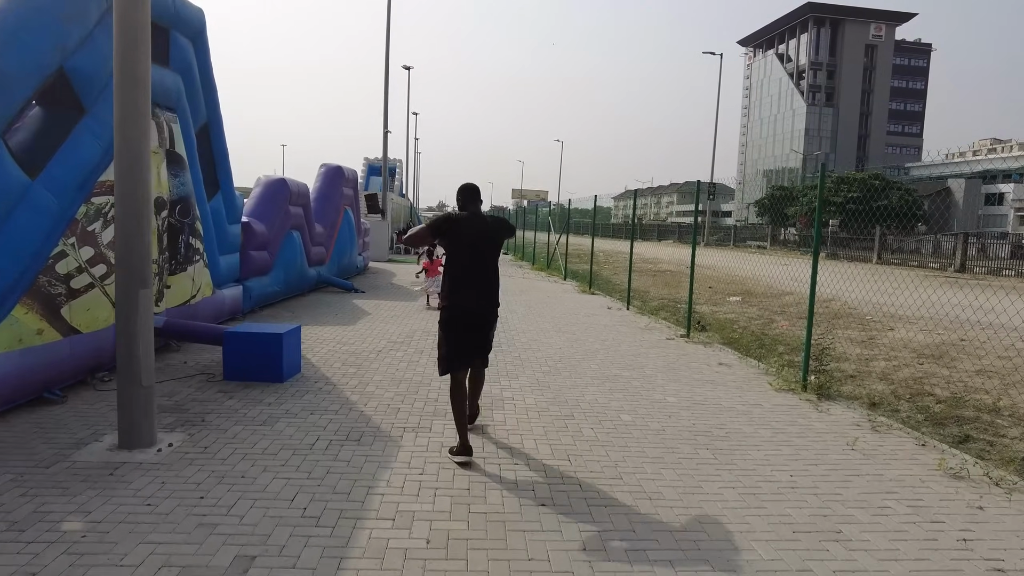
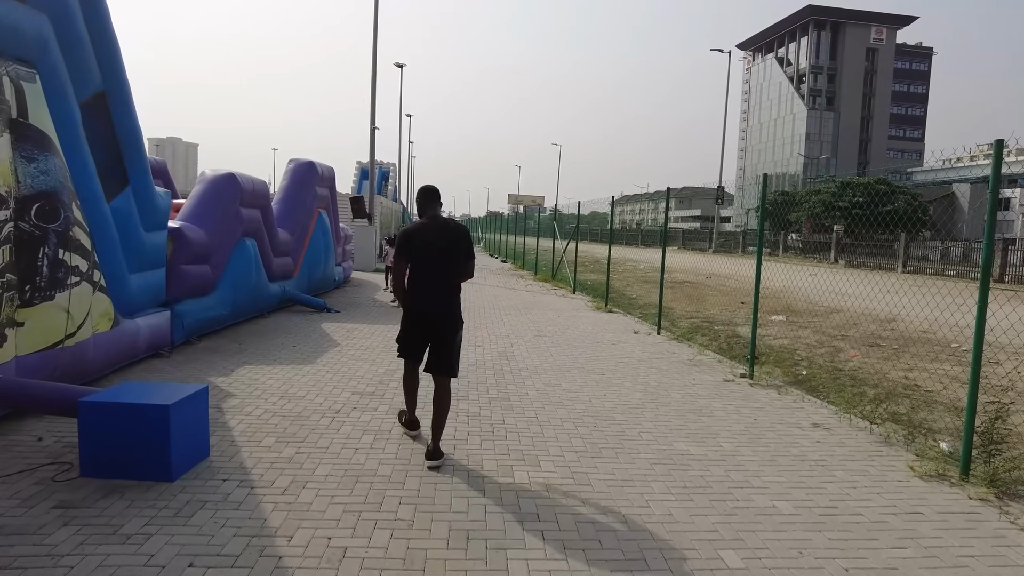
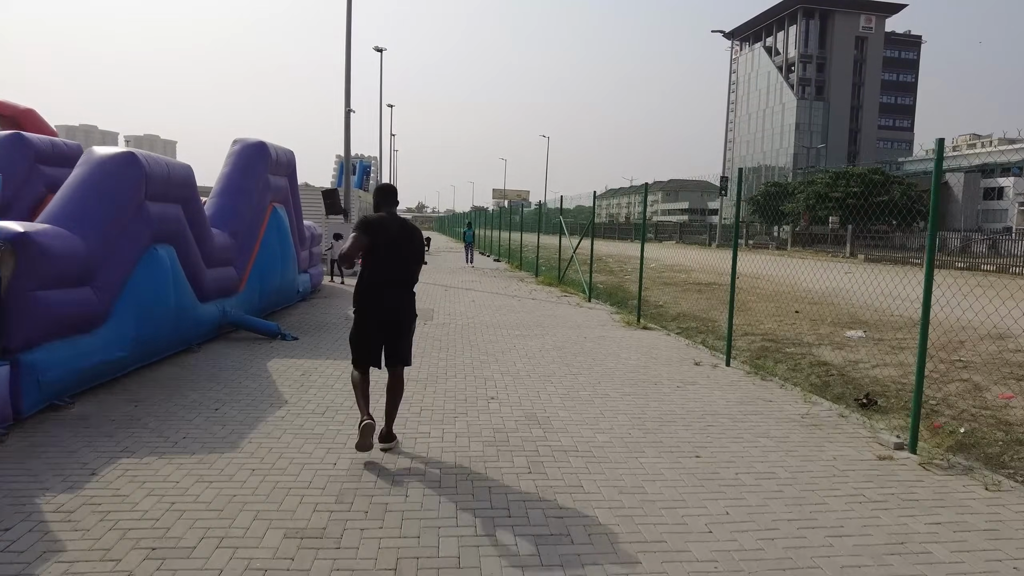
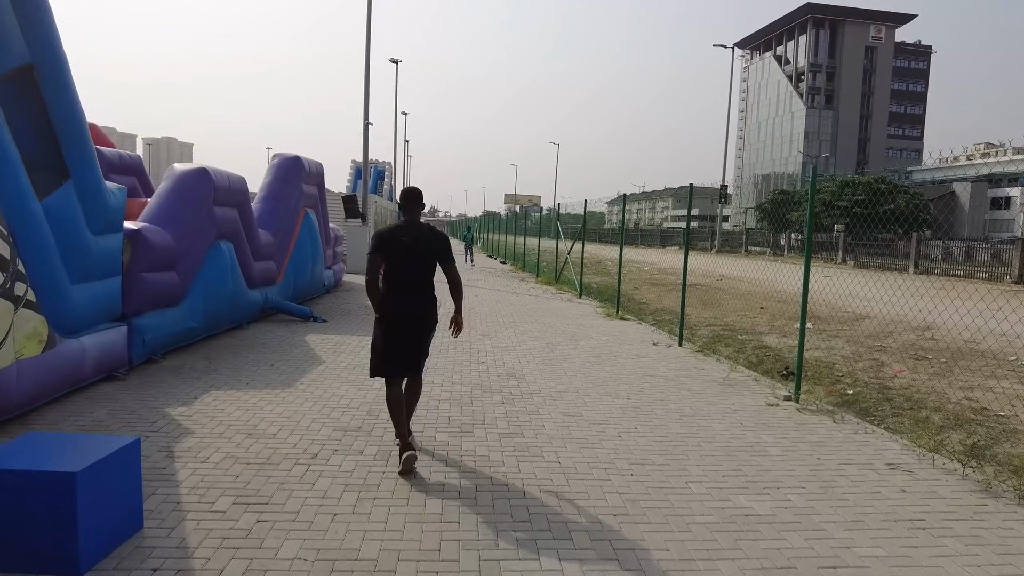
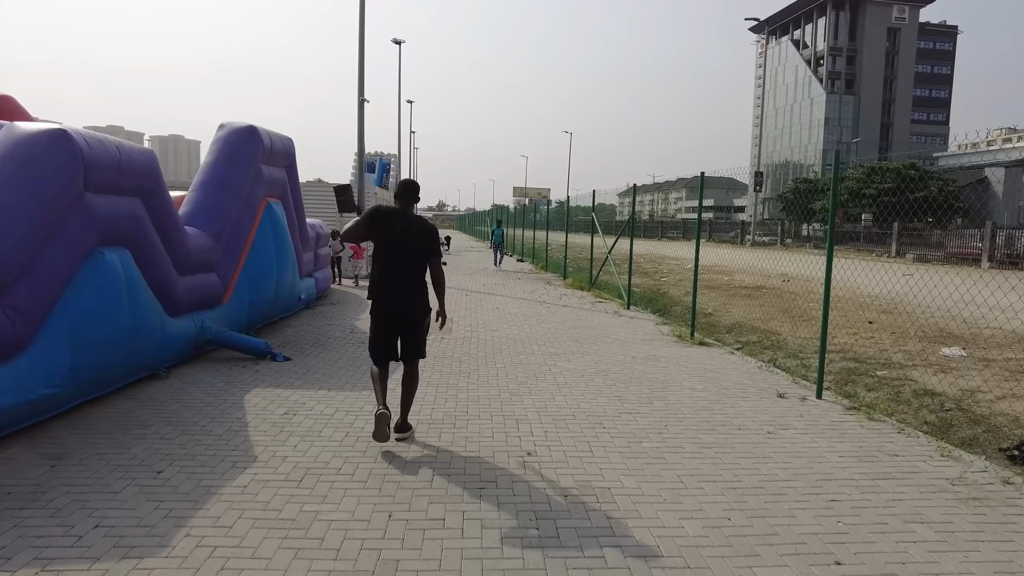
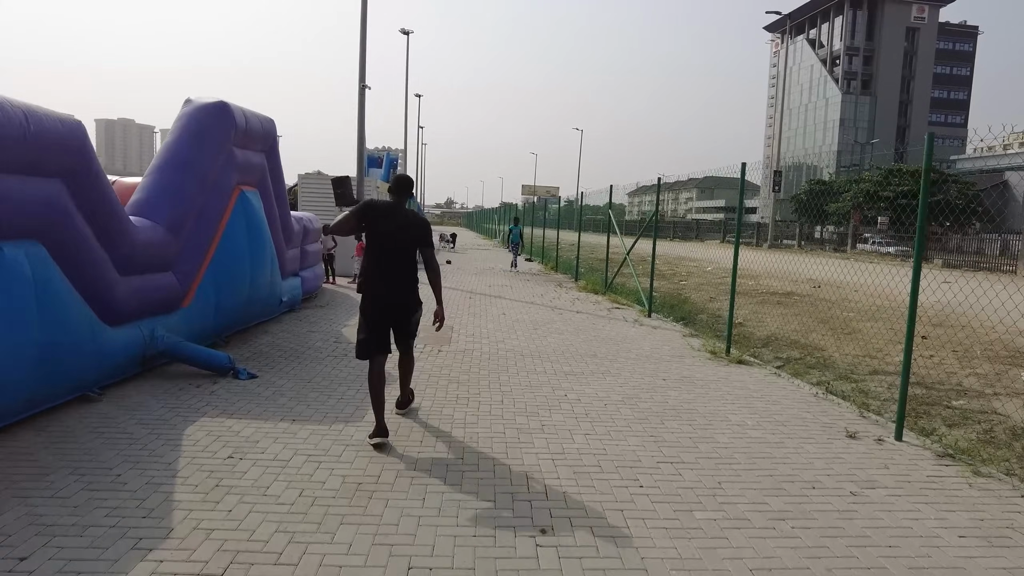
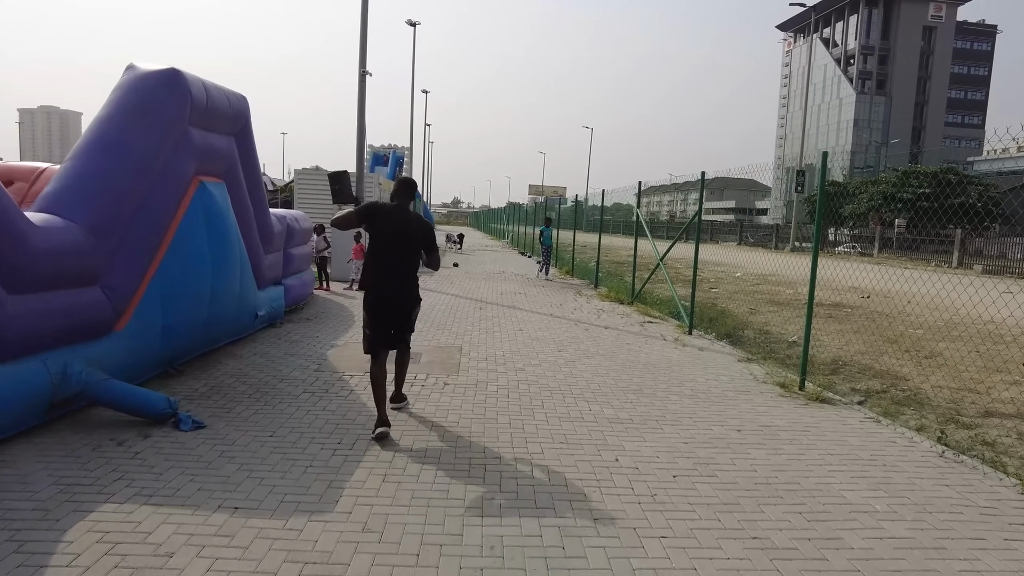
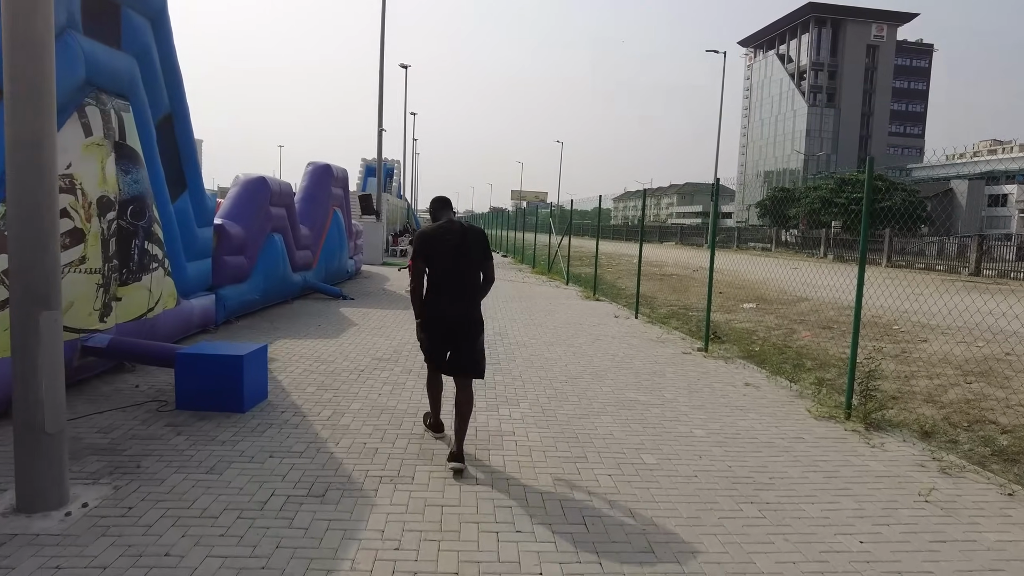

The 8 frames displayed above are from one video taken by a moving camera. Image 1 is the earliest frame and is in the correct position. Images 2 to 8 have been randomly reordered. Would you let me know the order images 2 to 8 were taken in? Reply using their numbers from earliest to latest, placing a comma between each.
8, 2, 4, 3, 5, 6, 7
